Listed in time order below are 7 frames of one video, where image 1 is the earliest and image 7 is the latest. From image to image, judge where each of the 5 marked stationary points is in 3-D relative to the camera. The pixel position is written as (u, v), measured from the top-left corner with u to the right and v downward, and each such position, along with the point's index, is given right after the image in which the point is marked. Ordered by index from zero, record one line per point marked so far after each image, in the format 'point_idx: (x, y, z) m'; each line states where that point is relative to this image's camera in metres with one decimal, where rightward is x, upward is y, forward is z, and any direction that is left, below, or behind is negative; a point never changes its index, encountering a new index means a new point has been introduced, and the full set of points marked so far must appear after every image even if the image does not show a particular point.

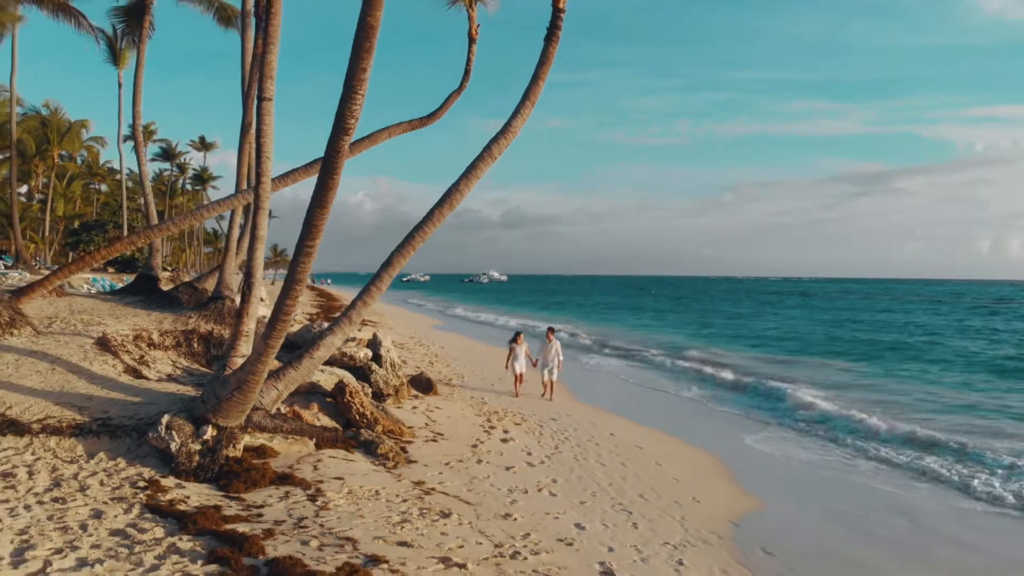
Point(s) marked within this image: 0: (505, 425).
0: (-0.1, -2.0, +8.9) m
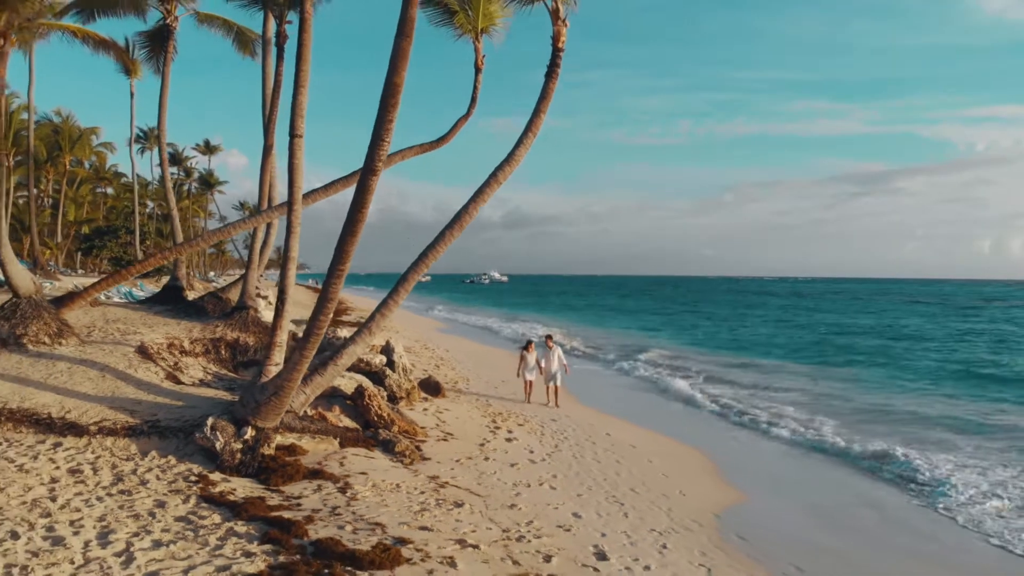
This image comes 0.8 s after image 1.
0: (0.0, -2.1, +9.7) m
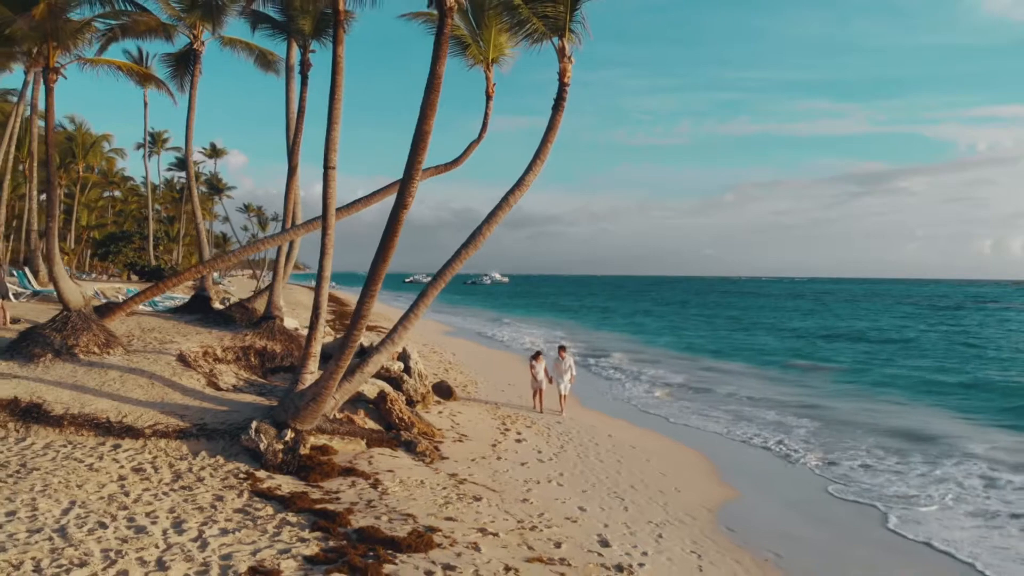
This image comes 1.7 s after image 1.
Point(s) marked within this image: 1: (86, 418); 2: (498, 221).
0: (+0.1, -2.3, +10.4) m
1: (-5.0, -1.5, +7.3) m
2: (-0.2, +0.8, +7.5) m
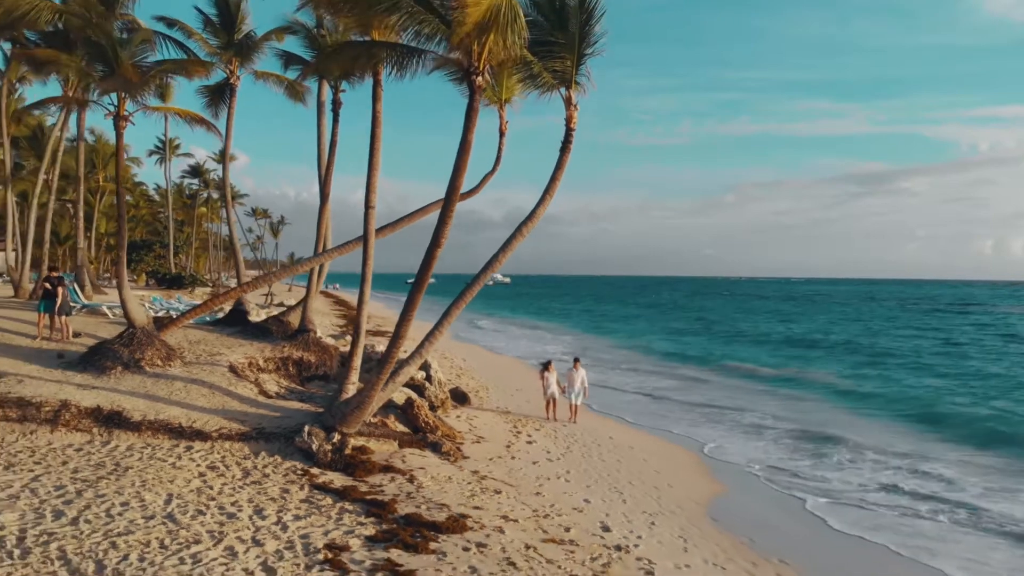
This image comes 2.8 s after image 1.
0: (+0.3, -2.7, +11.6) m
1: (-4.8, -1.9, +8.5) m
2: (0.0, +0.5, +8.7) m
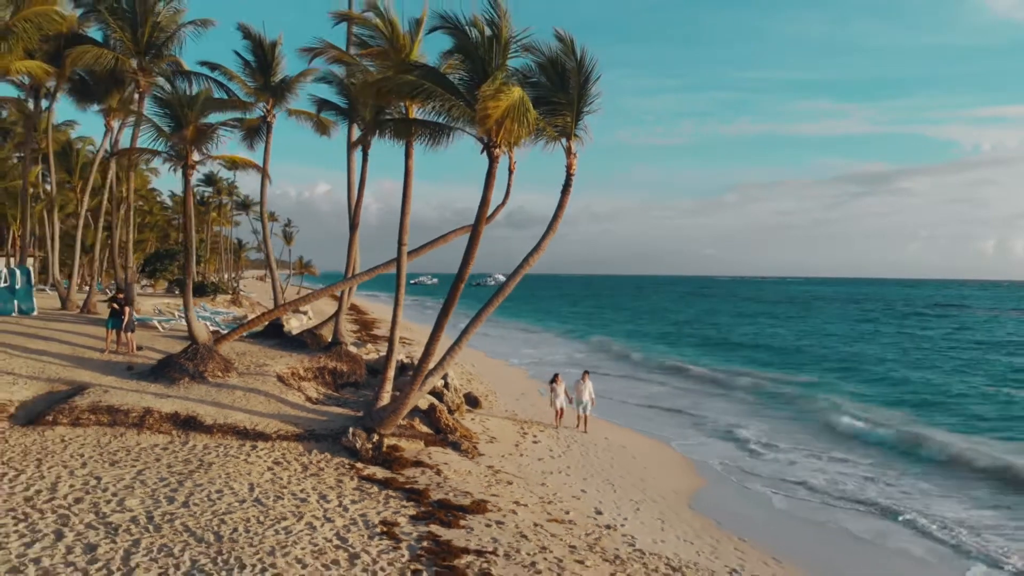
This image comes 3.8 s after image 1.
0: (+0.5, -3.1, +13.3) m
1: (-4.7, -2.3, +10.2) m
2: (+0.2, +0.1, +10.4) m
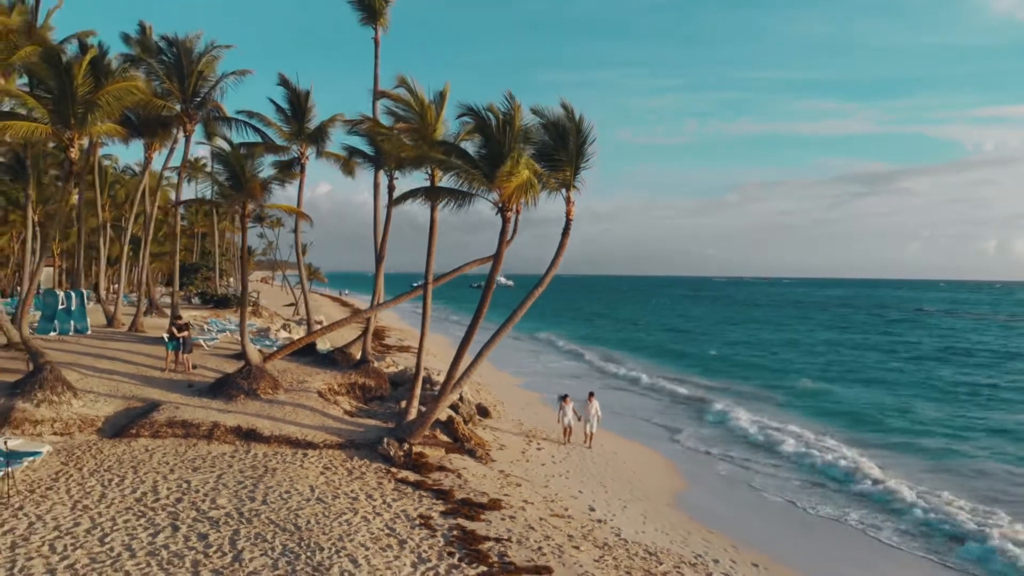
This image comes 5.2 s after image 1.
0: (+0.6, -3.7, +15.2) m
1: (-4.5, -2.9, +12.1) m
2: (+0.3, -0.6, +12.4) m
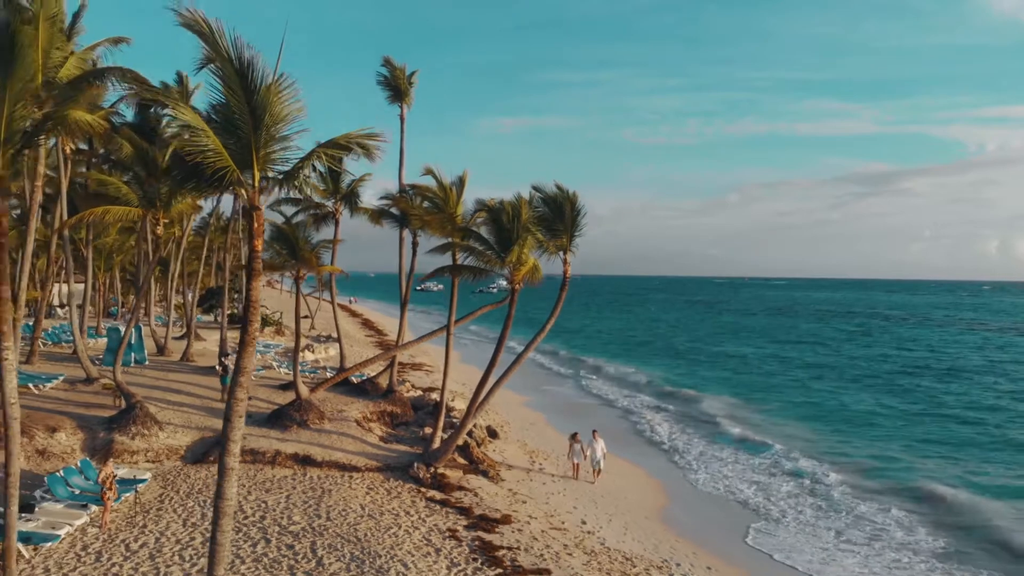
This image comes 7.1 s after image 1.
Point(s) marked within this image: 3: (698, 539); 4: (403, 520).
0: (+0.8, -5.0, +18.0) m
1: (-4.3, -4.2, +14.9) m
2: (+0.5, -1.8, +15.1) m
3: (+4.2, -5.7, +13.9) m
4: (-2.2, -4.7, +12.3) m
